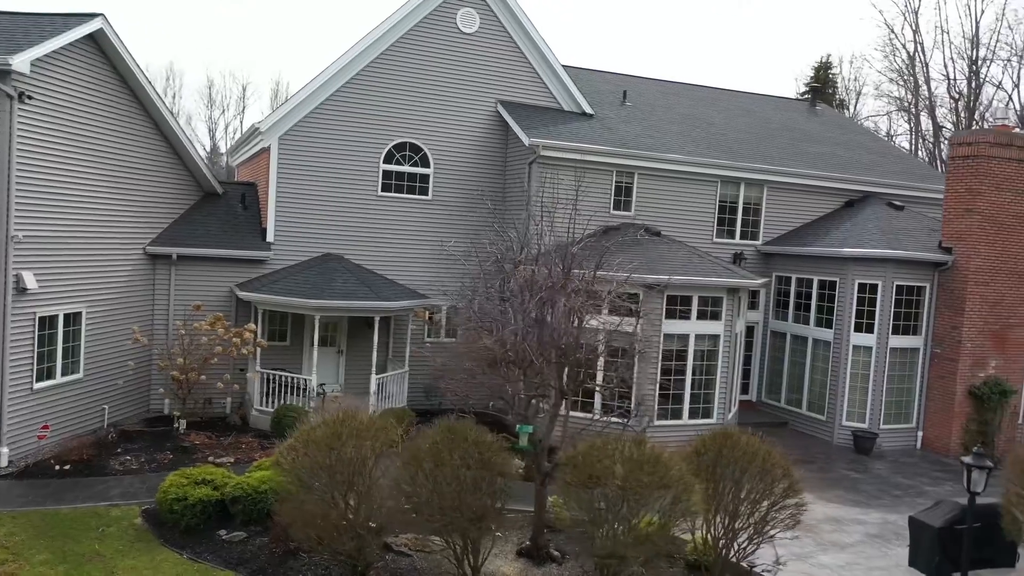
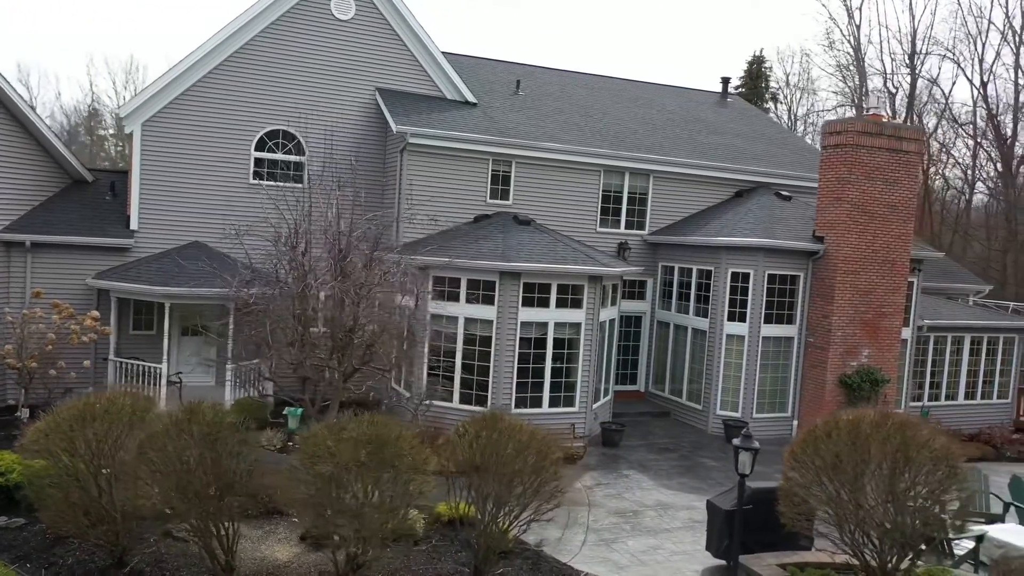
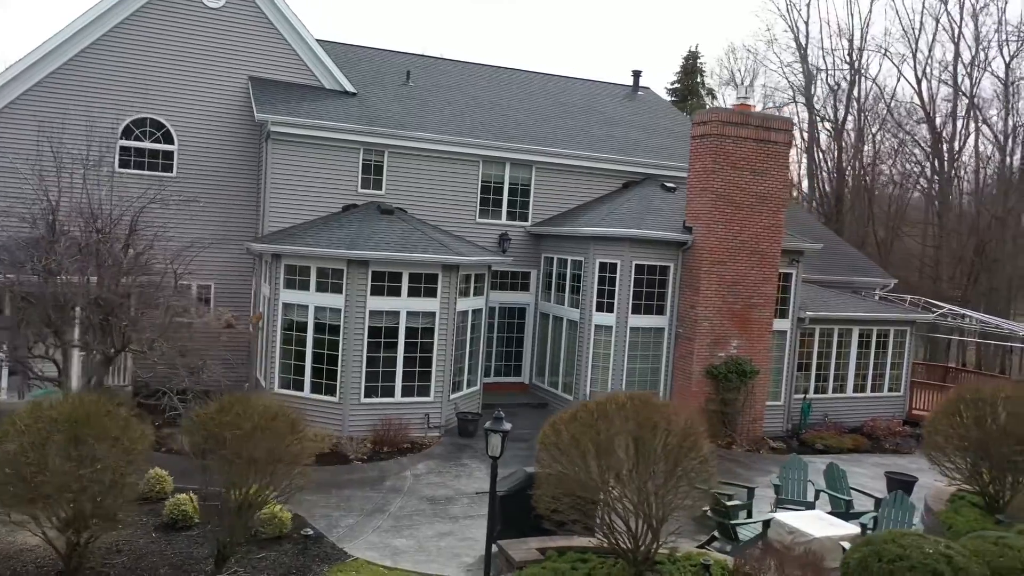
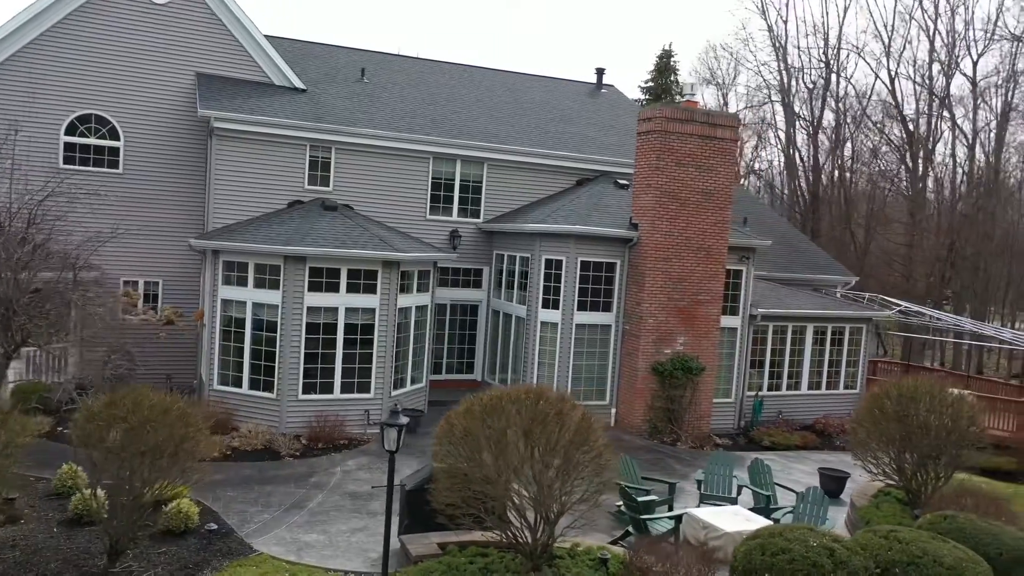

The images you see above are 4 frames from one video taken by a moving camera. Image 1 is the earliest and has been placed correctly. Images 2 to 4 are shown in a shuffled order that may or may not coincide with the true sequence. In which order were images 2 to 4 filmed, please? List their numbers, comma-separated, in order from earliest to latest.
2, 3, 4
